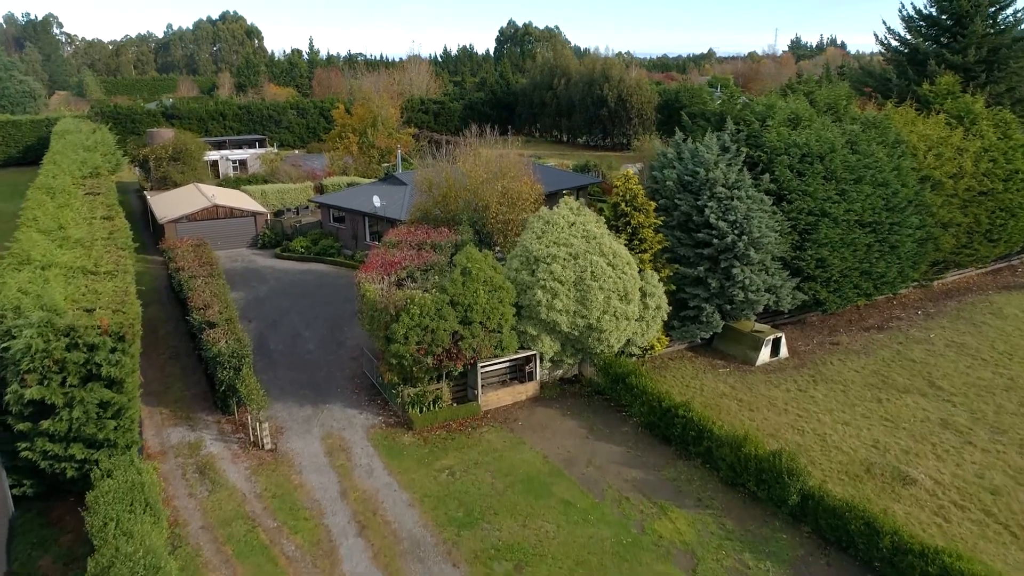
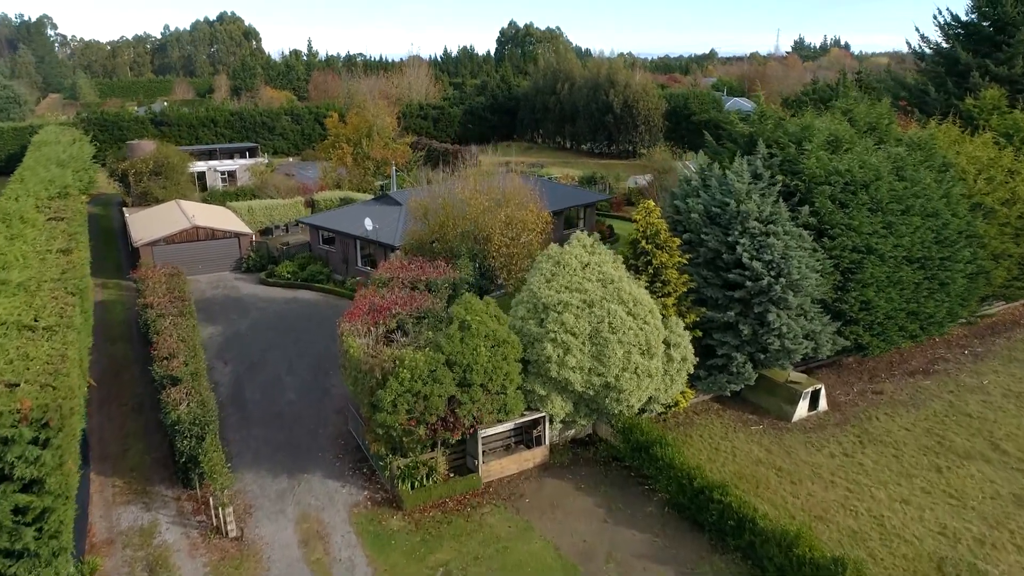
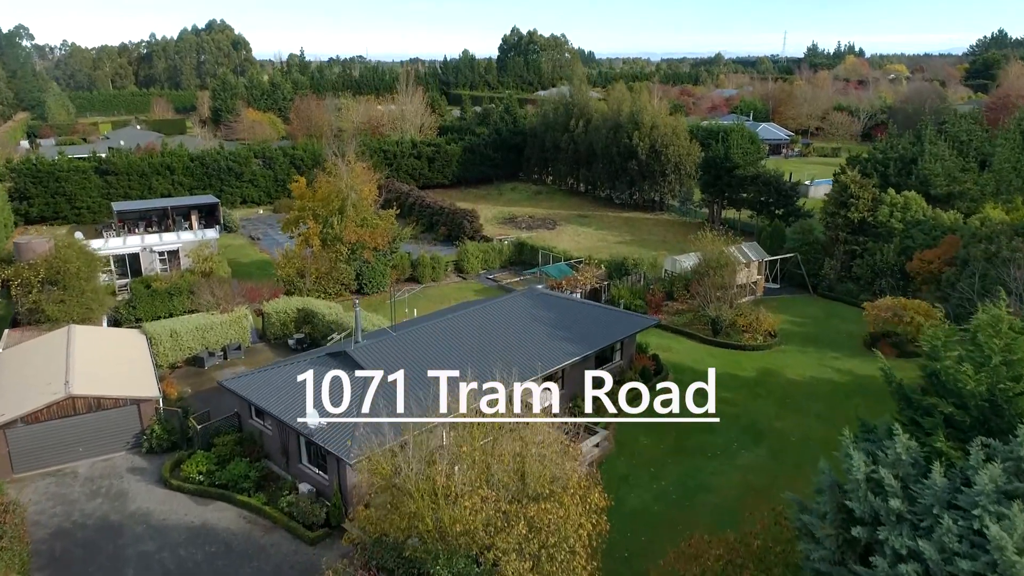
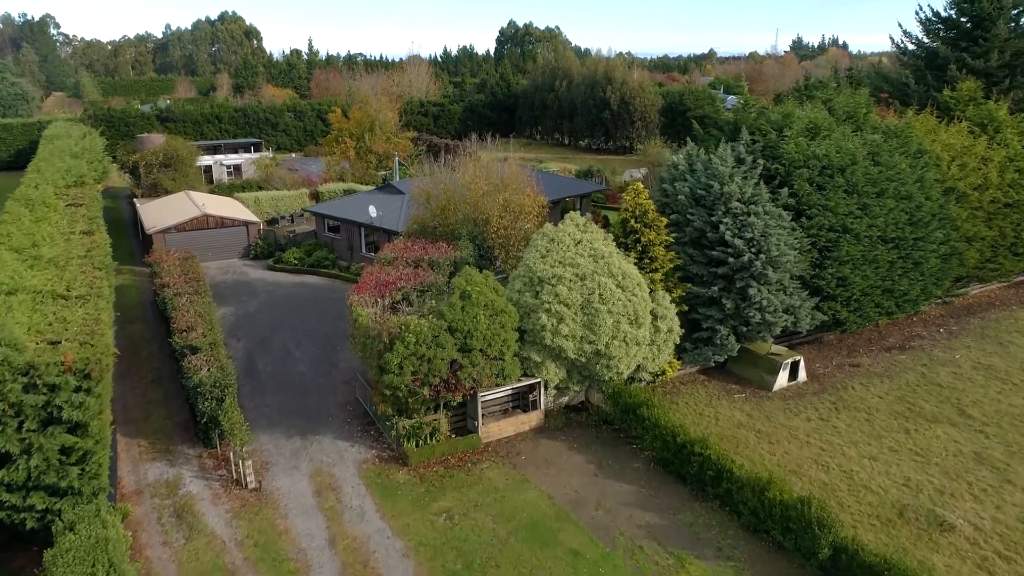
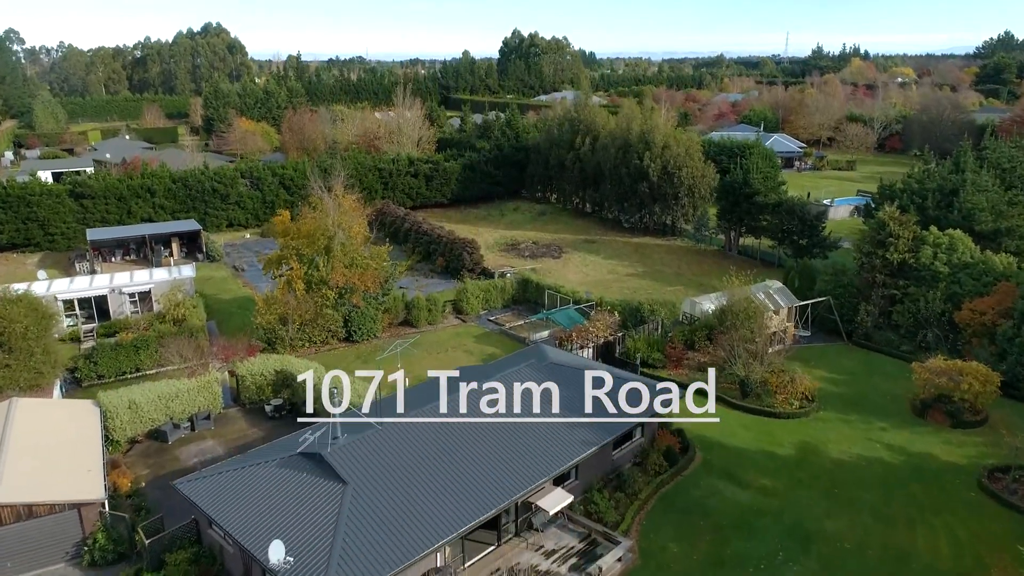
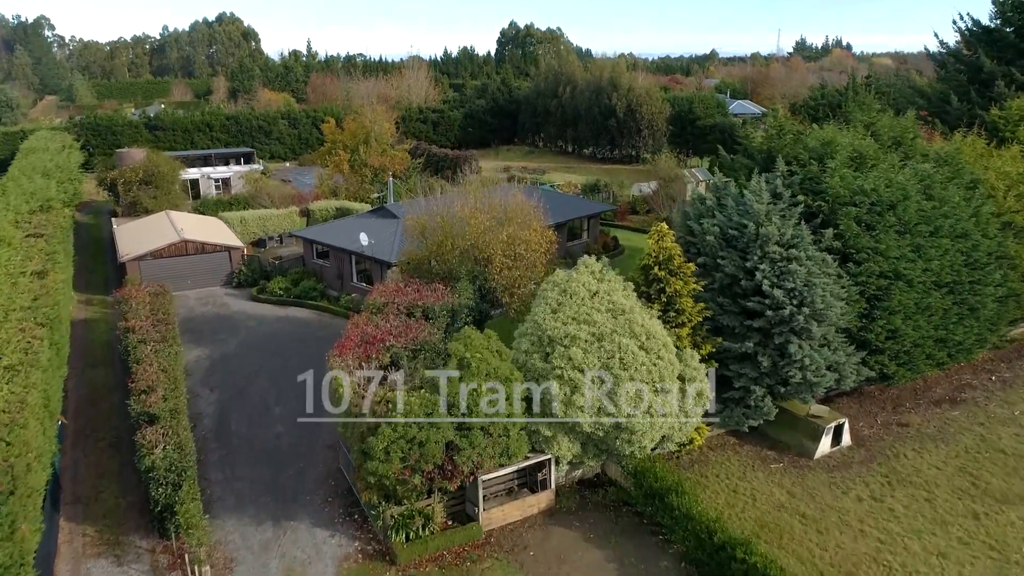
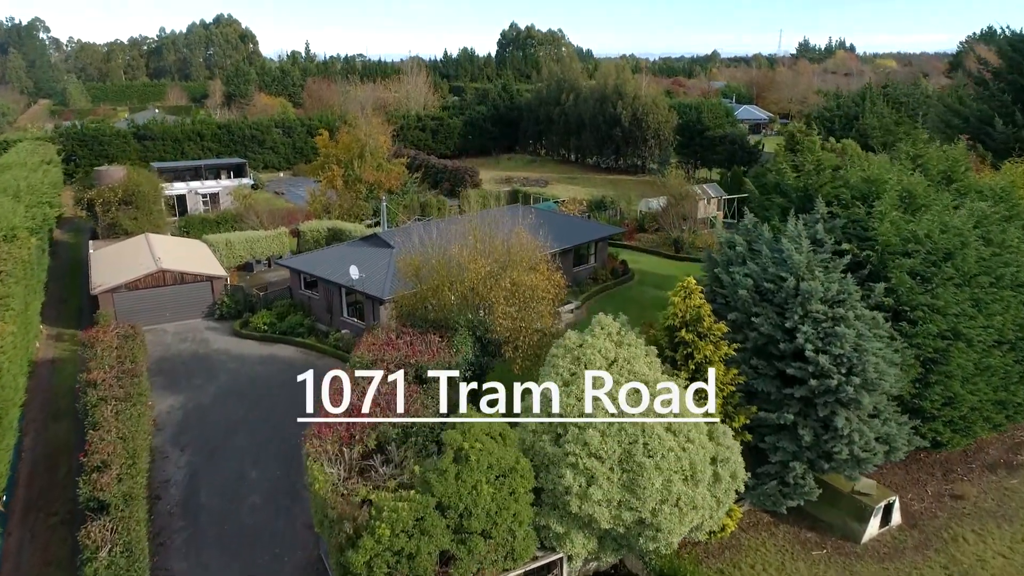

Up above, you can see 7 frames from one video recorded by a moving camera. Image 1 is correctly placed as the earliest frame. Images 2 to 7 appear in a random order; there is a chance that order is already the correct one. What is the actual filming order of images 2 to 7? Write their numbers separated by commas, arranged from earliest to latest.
4, 2, 6, 7, 3, 5
